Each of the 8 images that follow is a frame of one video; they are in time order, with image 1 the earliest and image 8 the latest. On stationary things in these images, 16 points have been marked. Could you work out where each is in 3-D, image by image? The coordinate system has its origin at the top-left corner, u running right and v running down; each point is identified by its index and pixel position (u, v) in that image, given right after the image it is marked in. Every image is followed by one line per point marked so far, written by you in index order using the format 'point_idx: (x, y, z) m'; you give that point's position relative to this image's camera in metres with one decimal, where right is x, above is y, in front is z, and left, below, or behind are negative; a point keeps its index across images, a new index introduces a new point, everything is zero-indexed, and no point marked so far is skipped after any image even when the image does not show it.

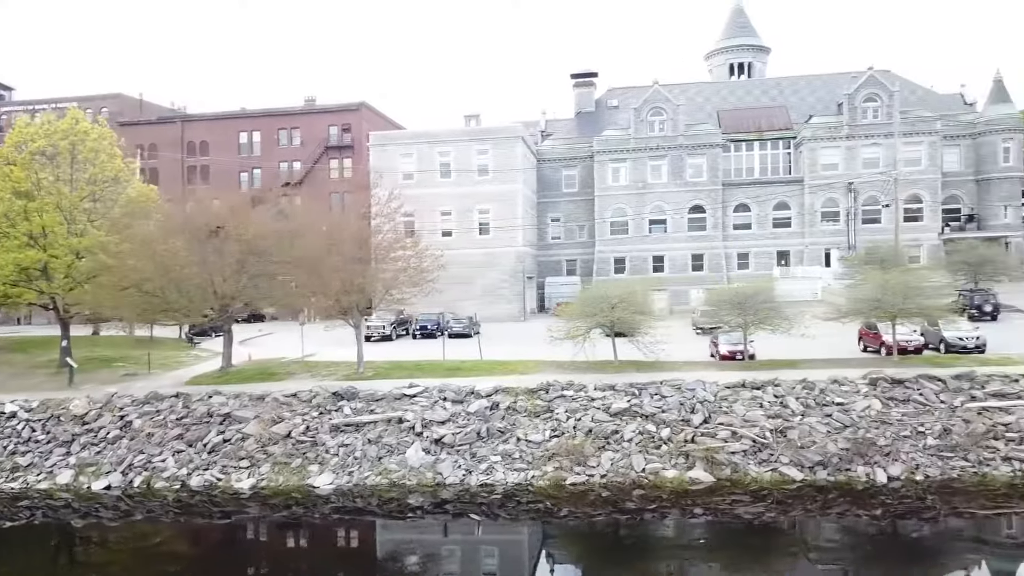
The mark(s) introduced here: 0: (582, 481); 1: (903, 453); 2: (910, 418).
0: (+1.6, -4.4, +18.6) m
1: (+8.9, -3.8, +18.7) m
2: (+9.6, -3.1, +19.8) m
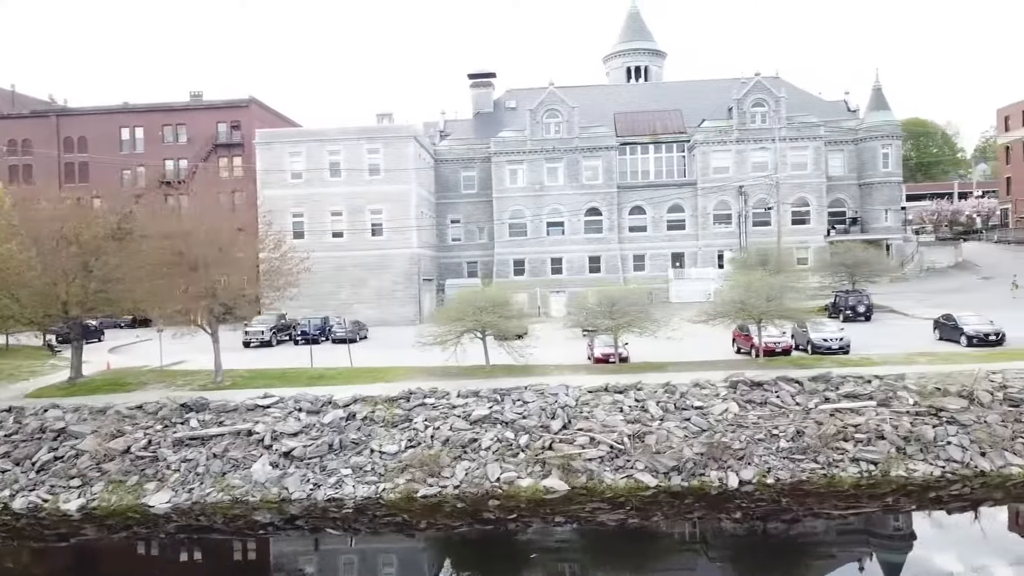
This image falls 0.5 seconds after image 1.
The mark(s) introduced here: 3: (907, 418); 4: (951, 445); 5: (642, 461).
0: (-1.7, -4.5, +18.0) m
1: (+5.6, -3.8, +18.8) m
2: (+6.1, -3.2, +19.9) m
3: (+9.5, -3.1, +19.7) m
4: (+10.1, -3.6, +18.9) m
5: (+2.9, -3.9, +18.6) m
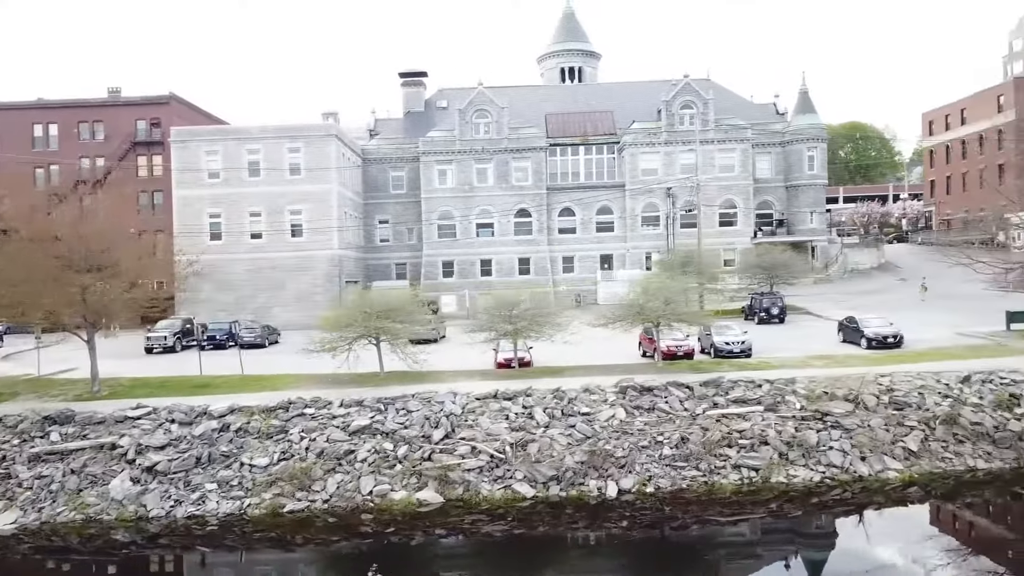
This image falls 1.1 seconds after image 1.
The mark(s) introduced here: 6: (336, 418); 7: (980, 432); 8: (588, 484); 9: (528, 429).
0: (-4.4, -4.6, +17.2) m
1: (+2.8, -3.9, +18.4) m
2: (+3.3, -3.3, +19.5) m
3: (+6.7, -3.2, +19.5) m
4: (+7.3, -3.7, +18.7) m
5: (+0.2, -4.0, +18.1) m
6: (-4.3, -3.2, +20.0) m
7: (+11.1, -3.4, +19.4) m
8: (+1.7, -4.3, +17.8) m
9: (+0.4, -3.4, +19.4) m
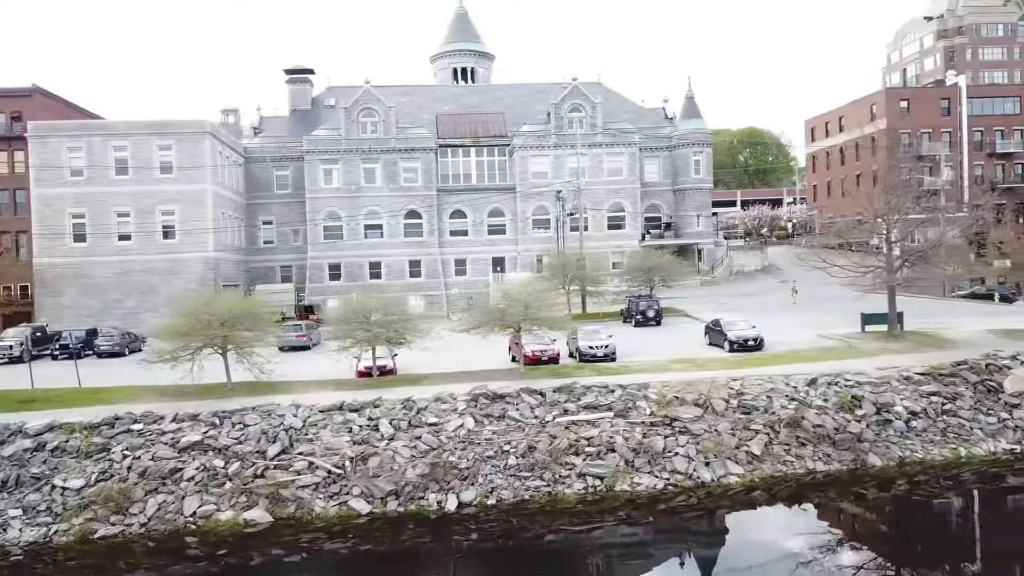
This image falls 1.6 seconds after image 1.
0: (-7.8, -4.8, +15.9) m
1: (-0.7, -4.1, +17.8) m
2: (-0.3, -3.4, +19.0) m
3: (+3.1, -3.3, +19.4) m
4: (+3.8, -3.8, +18.7) m
5: (-3.3, -4.2, +17.3) m
6: (-7.9, -3.3, +18.7) m
7: (+7.4, -3.5, +19.7) m
8: (-1.8, -4.4, +17.2) m
9: (-3.2, -3.5, +18.6) m
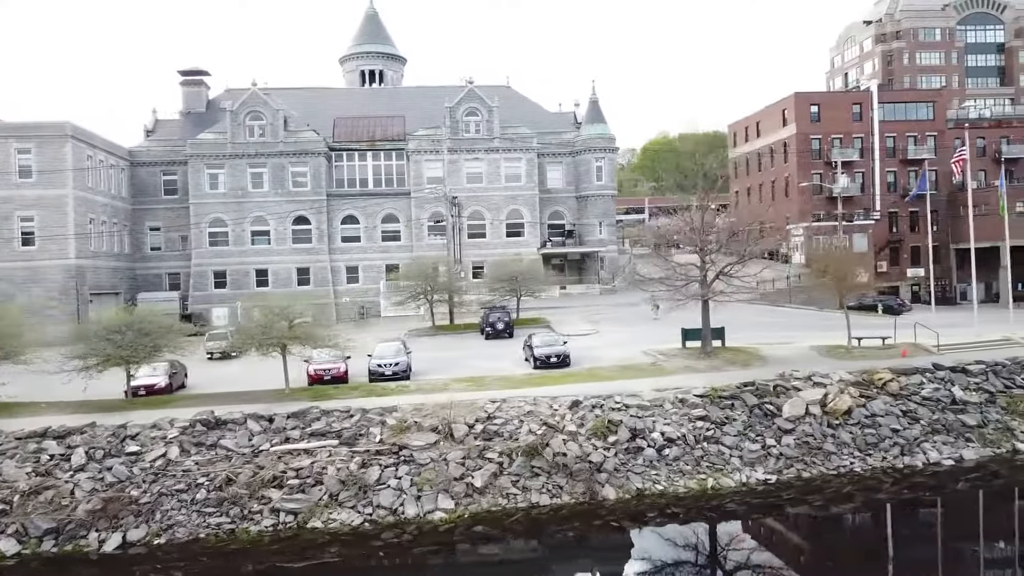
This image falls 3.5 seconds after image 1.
0: (-14.1, -5.1, +14.4) m
1: (-7.0, -4.5, +16.4) m
2: (-6.6, -3.8, +17.6) m
3: (-3.3, -3.7, +18.0) m
4: (-2.6, -4.2, +17.2) m
5: (-9.6, -4.6, +15.8) m
6: (-14.2, -3.7, +17.2) m
7: (+1.1, -3.9, +18.3) m
8: (-8.1, -4.8, +15.7) m
9: (-9.6, -3.9, +17.2) m
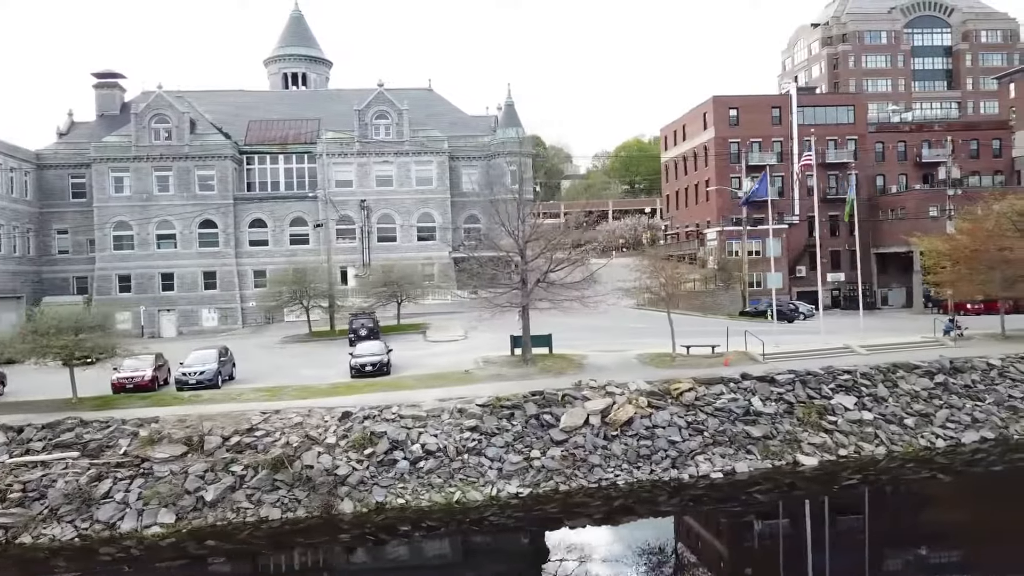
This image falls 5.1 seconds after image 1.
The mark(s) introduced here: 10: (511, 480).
0: (-19.7, -5.3, +14.0) m
1: (-12.6, -4.6, +16.0) m
2: (-12.3, -4.0, +17.2) m
3: (-8.9, -3.9, +17.6) m
4: (-8.2, -4.4, +16.9) m
5: (-15.2, -4.7, +15.5) m
6: (-19.9, -3.9, +16.8) m
7: (-4.6, -4.1, +18.0) m
8: (-13.7, -5.0, +15.4) m
9: (-15.2, -4.1, +16.8) m
10: (0.0, -4.3, +18.6) m
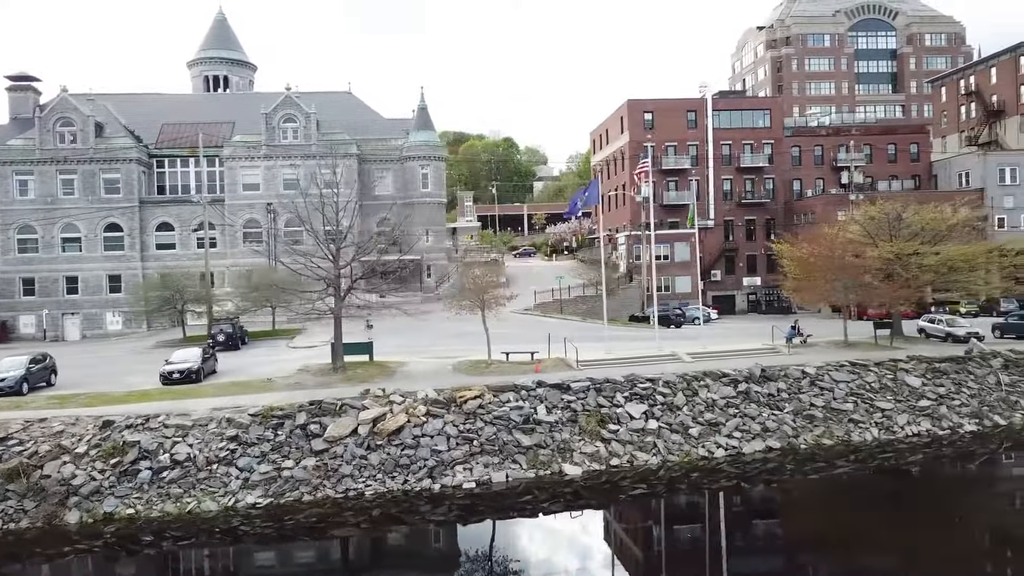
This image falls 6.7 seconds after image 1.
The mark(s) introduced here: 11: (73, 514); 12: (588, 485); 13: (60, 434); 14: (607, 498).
0: (-25.5, -5.5, +14.0) m
1: (-18.4, -4.8, +16.0) m
2: (-18.1, -4.2, +17.1) m
3: (-14.7, -4.1, +17.6) m
4: (-14.0, -4.6, +16.8) m
5: (-21.0, -4.9, +15.4) m
6: (-25.7, -4.1, +16.8) m
7: (-10.3, -4.3, +17.9) m
8: (-19.5, -5.1, +15.3) m
9: (-21.0, -4.2, +16.7) m
10: (-5.8, -4.6, +18.5) m
11: (-9.3, -4.8, +17.4) m
12: (+1.8, -4.7, +19.5) m
13: (-10.8, -3.5, +19.6) m
14: (+2.2, -4.8, +18.7) m
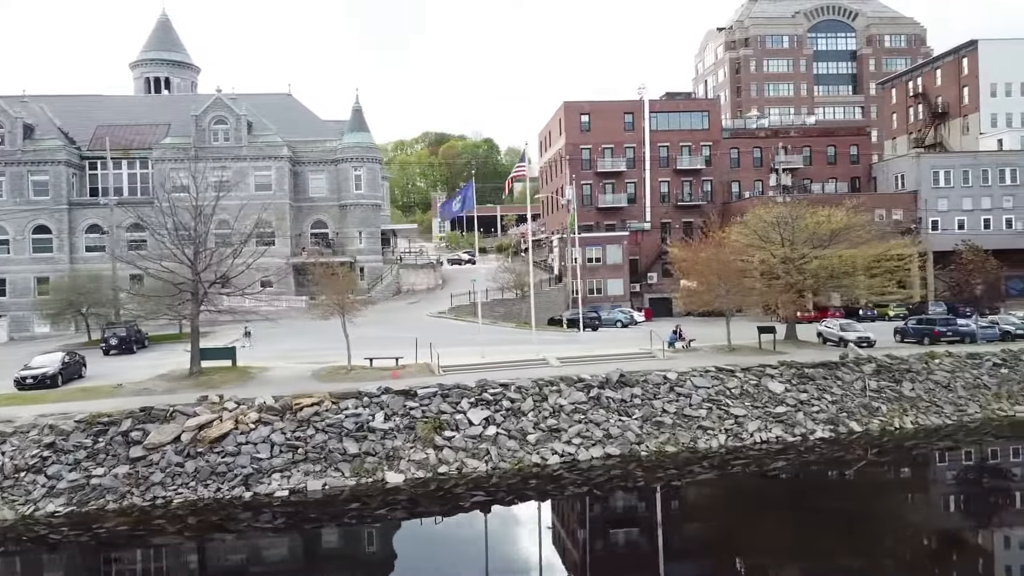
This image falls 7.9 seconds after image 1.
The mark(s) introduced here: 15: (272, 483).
0: (-29.8, -5.6, +13.8) m
1: (-22.8, -5.0, +15.8) m
2: (-22.4, -4.3, +17.0) m
3: (-19.1, -4.3, +17.4) m
4: (-18.3, -4.7, +16.7) m
5: (-25.4, -5.1, +15.3) m
6: (-30.0, -4.2, +16.6) m
7: (-14.7, -4.5, +17.7) m
8: (-23.9, -5.3, +15.2) m
9: (-25.3, -4.4, +16.6) m
10: (-10.2, -4.7, +18.3) m
11: (-13.7, -4.9, +17.3) m
12: (-2.5, -4.8, +19.3) m
13: (-15.1, -3.6, +19.5) m
14: (-2.2, -4.9, +18.5) m
15: (-5.6, -4.6, +19.3) m
